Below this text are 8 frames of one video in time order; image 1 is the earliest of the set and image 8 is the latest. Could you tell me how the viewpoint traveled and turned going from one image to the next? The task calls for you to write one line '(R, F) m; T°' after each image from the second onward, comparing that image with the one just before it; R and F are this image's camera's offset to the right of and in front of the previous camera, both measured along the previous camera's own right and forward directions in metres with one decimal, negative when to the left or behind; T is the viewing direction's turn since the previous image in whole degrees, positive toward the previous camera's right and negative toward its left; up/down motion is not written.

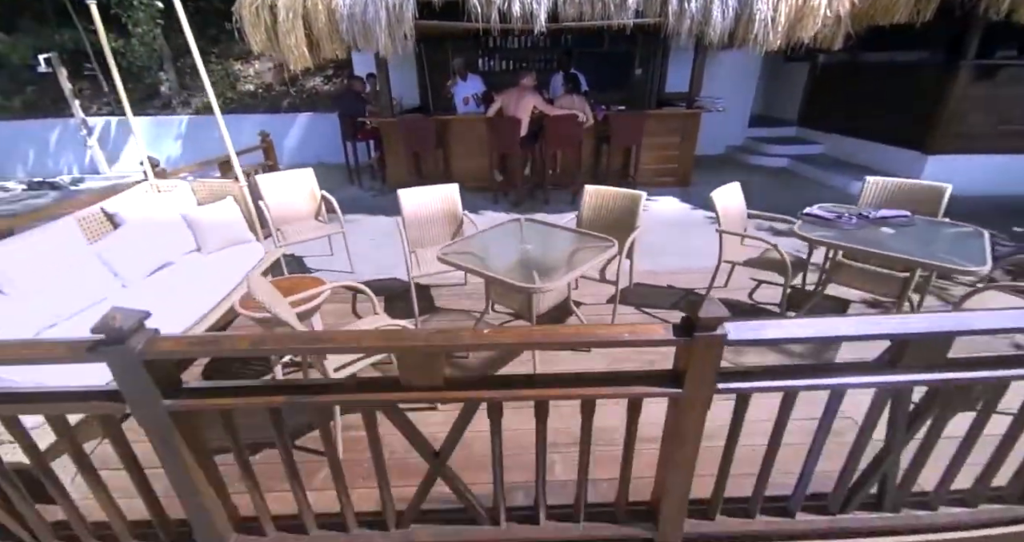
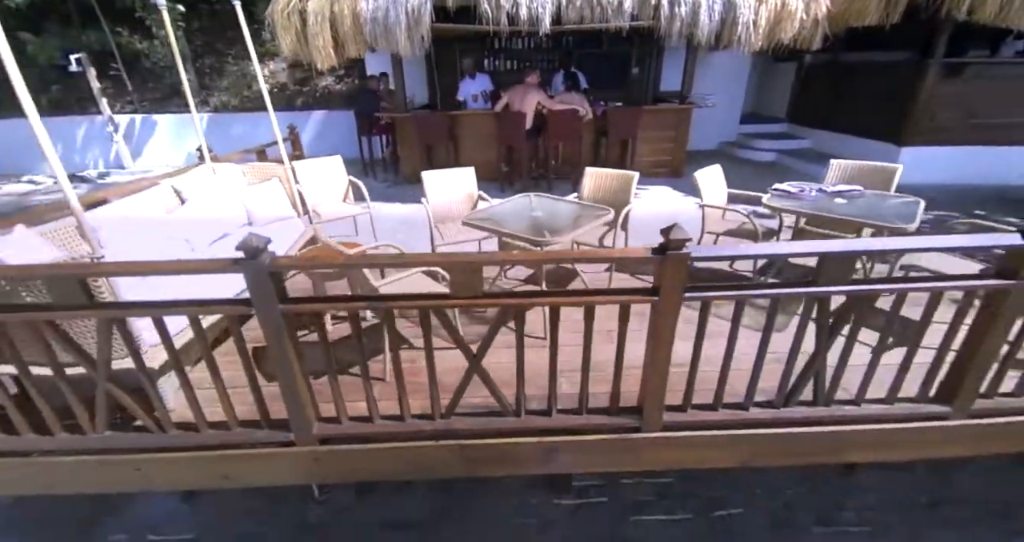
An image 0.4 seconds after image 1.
(-0.1, -0.5) m; 0°
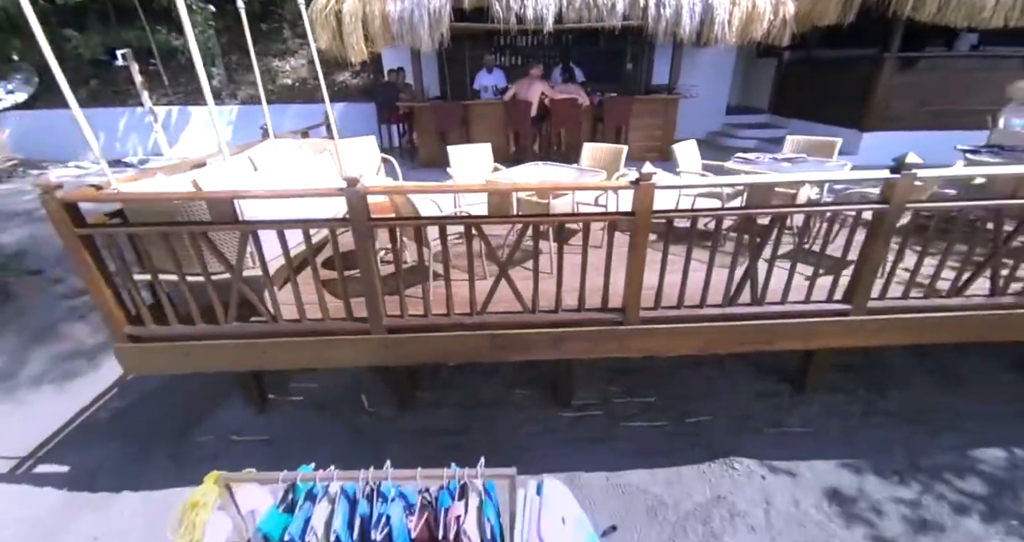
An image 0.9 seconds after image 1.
(-0.1, -0.9) m; 0°
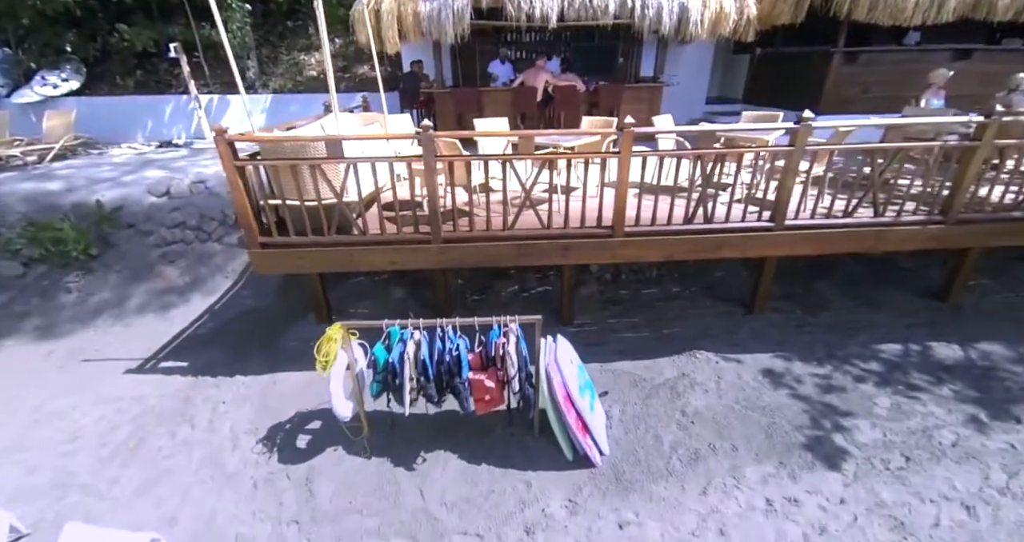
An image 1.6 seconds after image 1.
(-0.3, -1.3) m; +1°
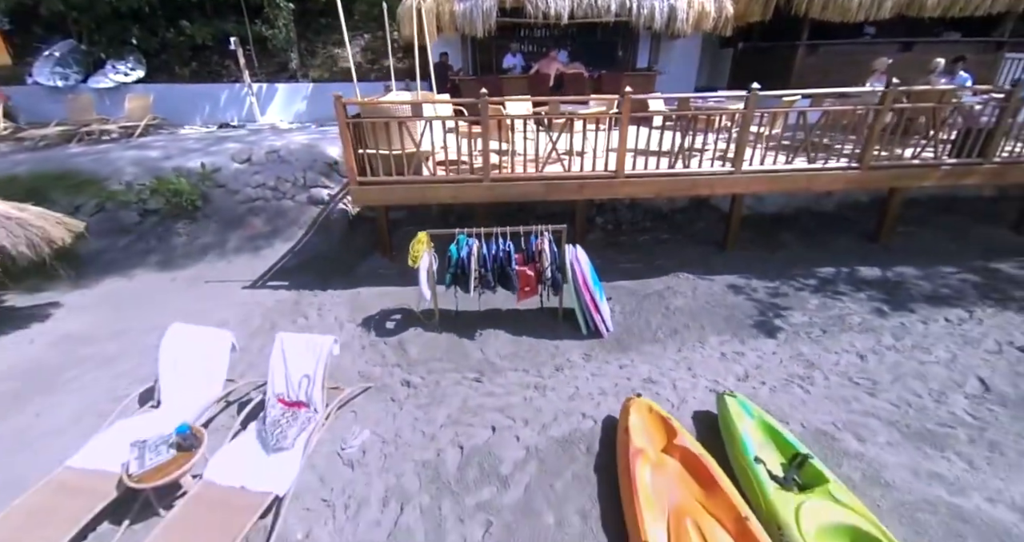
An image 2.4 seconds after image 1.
(-0.4, -1.6) m; 0°
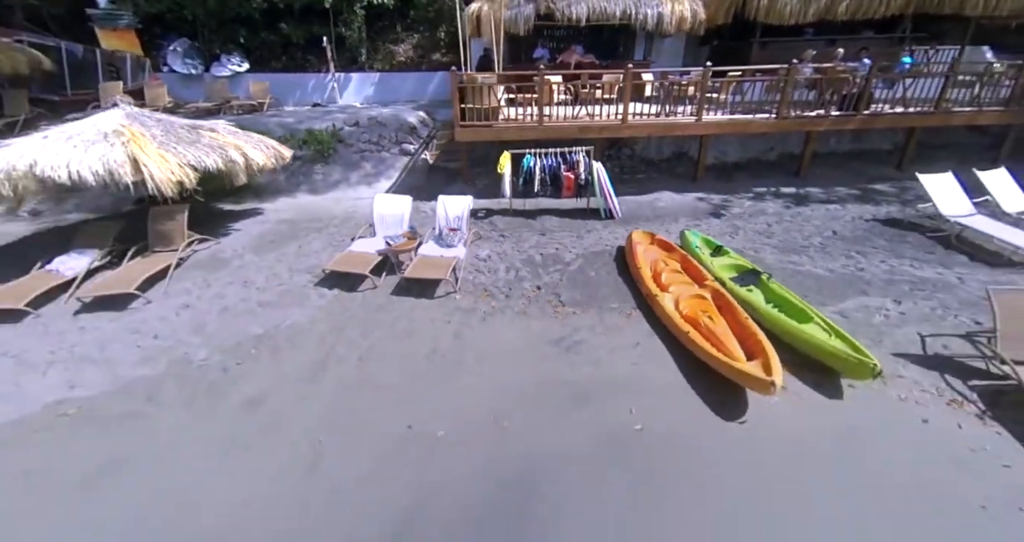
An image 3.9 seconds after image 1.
(-1.0, -3.5) m; 0°
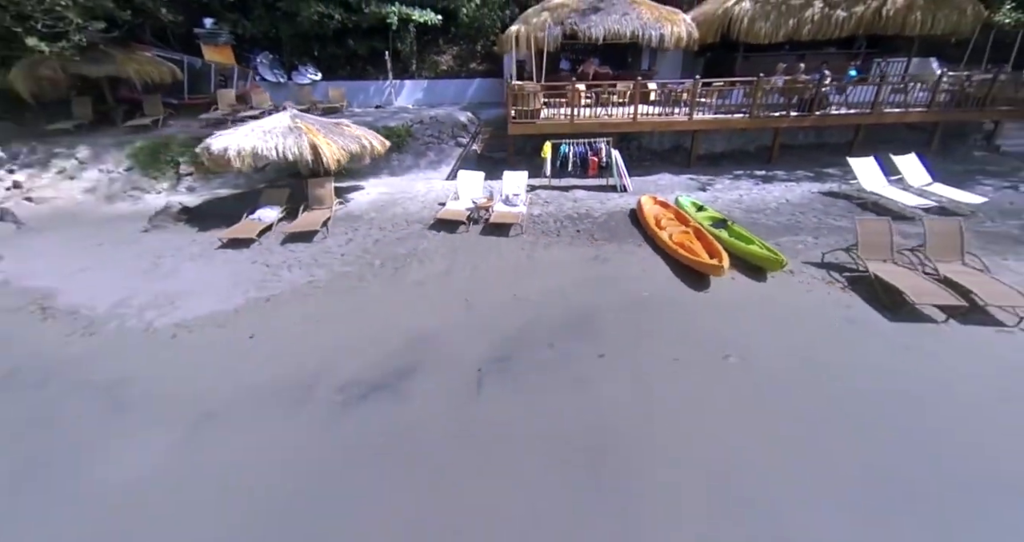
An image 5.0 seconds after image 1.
(-1.0, -3.3) m; 0°
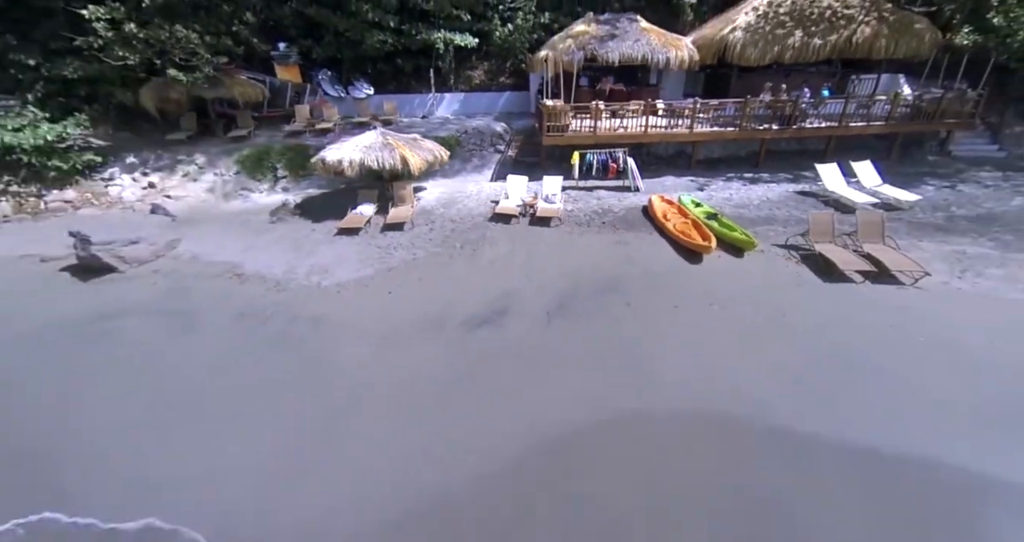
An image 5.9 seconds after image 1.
(-1.1, -3.1) m; -1°
